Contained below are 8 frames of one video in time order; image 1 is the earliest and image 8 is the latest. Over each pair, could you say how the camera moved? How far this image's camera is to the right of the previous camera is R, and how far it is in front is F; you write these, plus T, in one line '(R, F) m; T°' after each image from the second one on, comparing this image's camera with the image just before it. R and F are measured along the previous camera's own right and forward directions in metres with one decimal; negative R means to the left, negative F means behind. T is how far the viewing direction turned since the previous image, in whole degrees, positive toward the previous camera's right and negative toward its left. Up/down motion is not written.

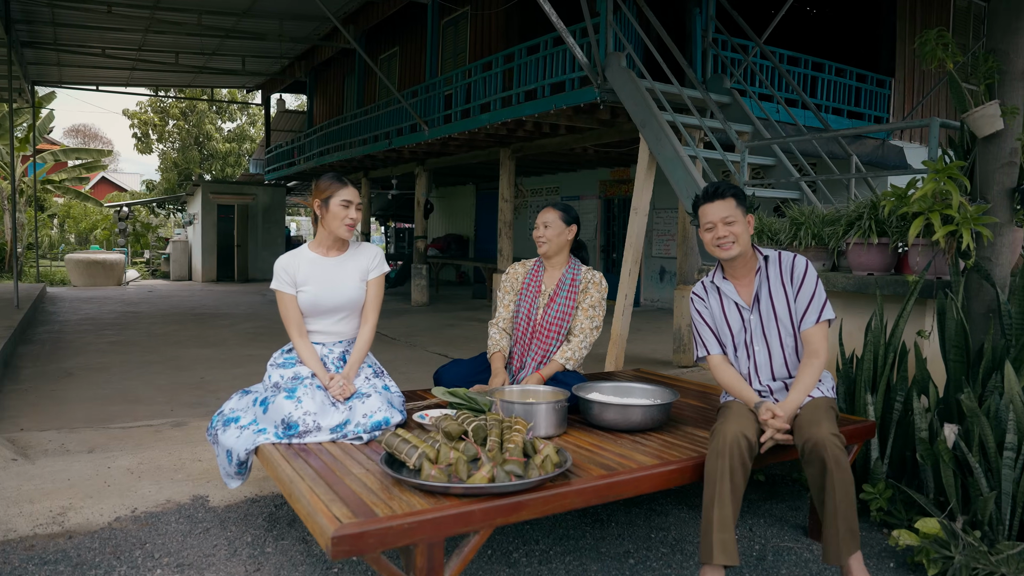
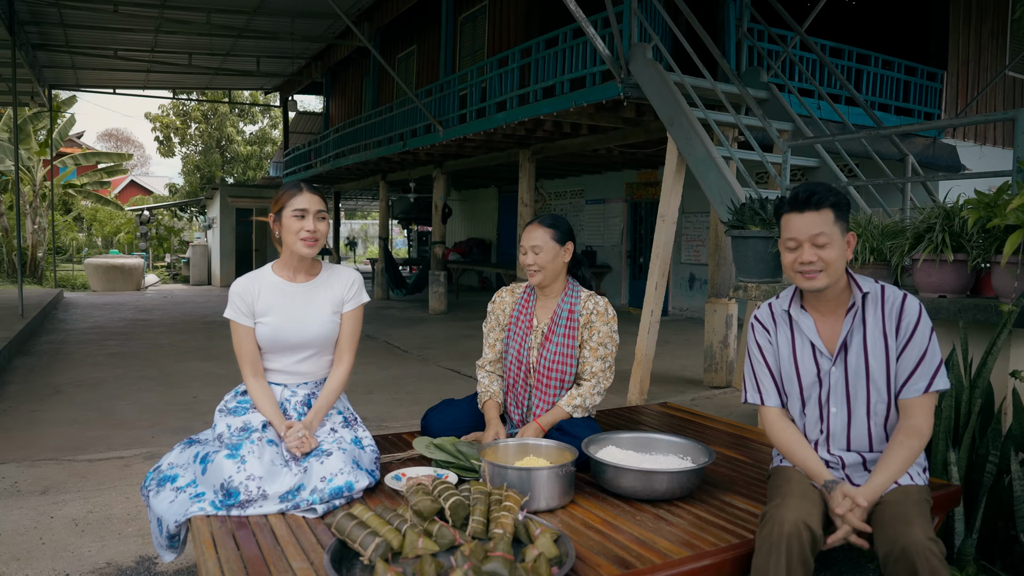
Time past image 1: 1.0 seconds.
(+0.1, +0.5) m; -2°
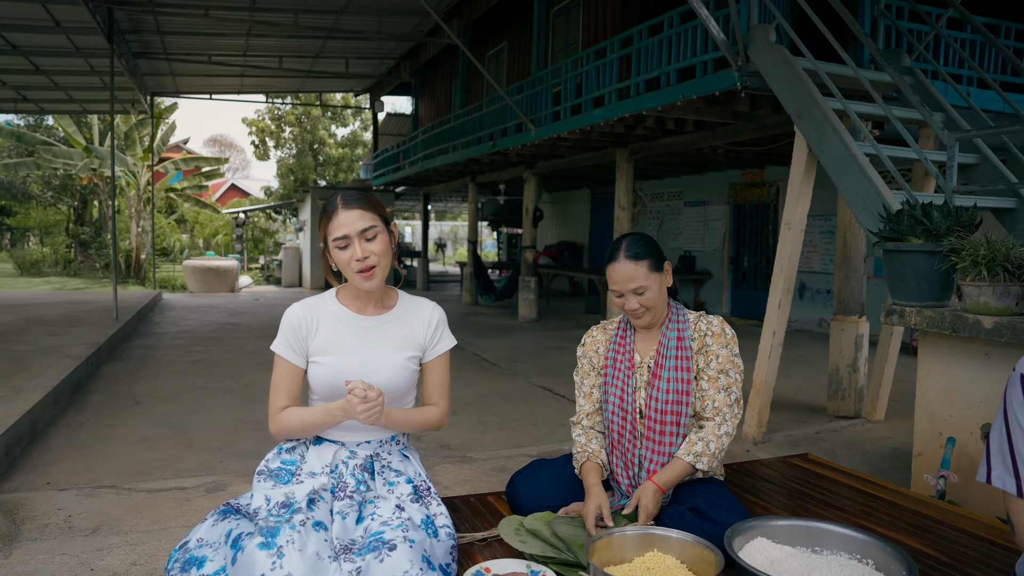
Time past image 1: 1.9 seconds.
(-0.1, +0.6) m; -7°
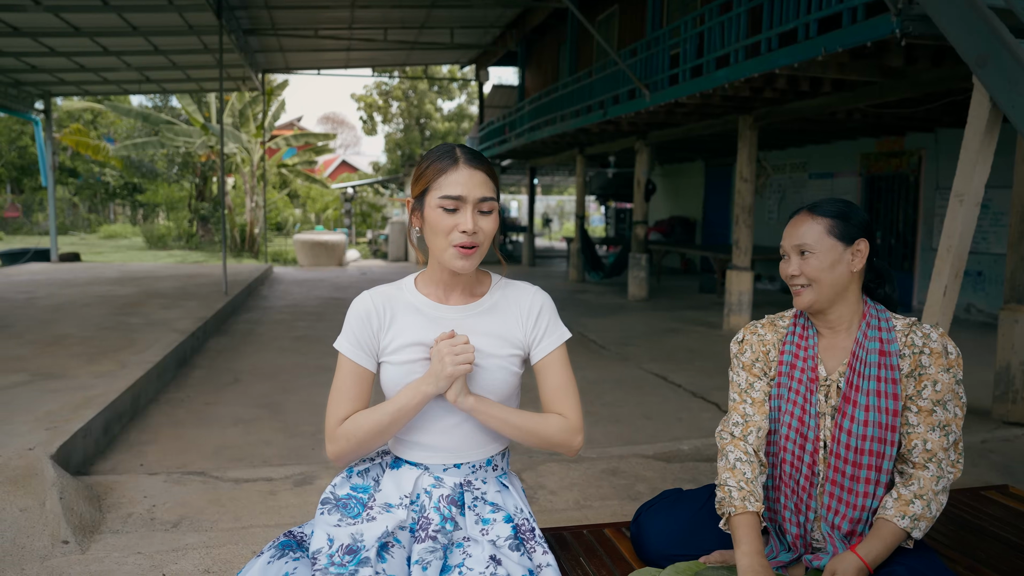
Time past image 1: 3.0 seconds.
(-0.1, +0.4) m; -8°
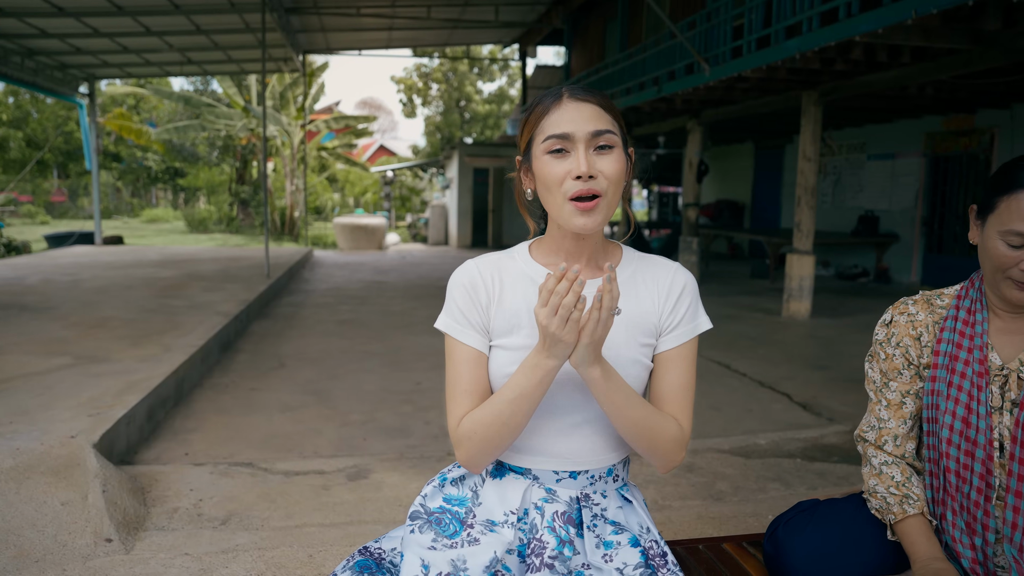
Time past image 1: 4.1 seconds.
(-0.2, +0.3) m; -3°
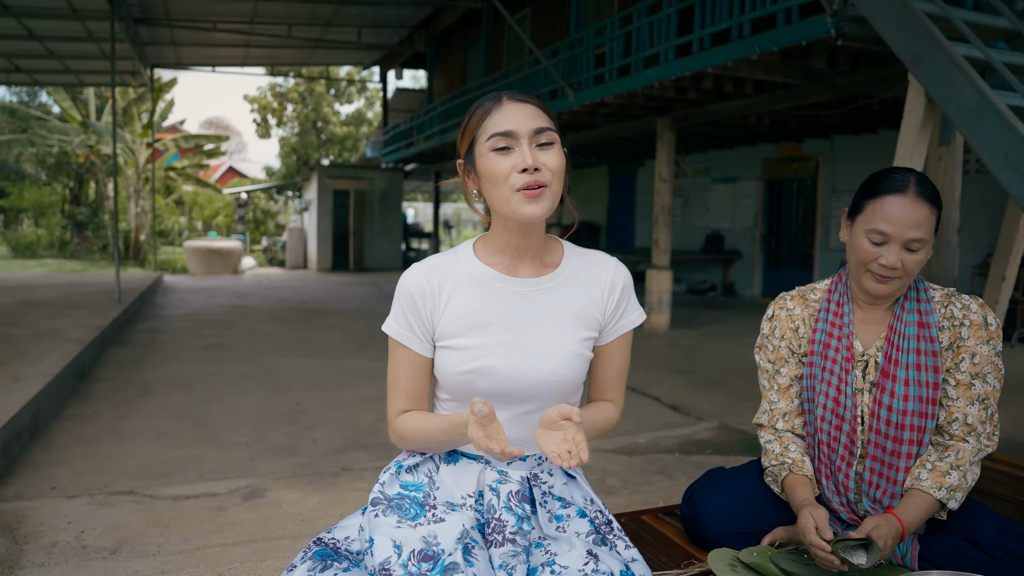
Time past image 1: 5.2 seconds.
(-0.2, -0.1) m; +11°
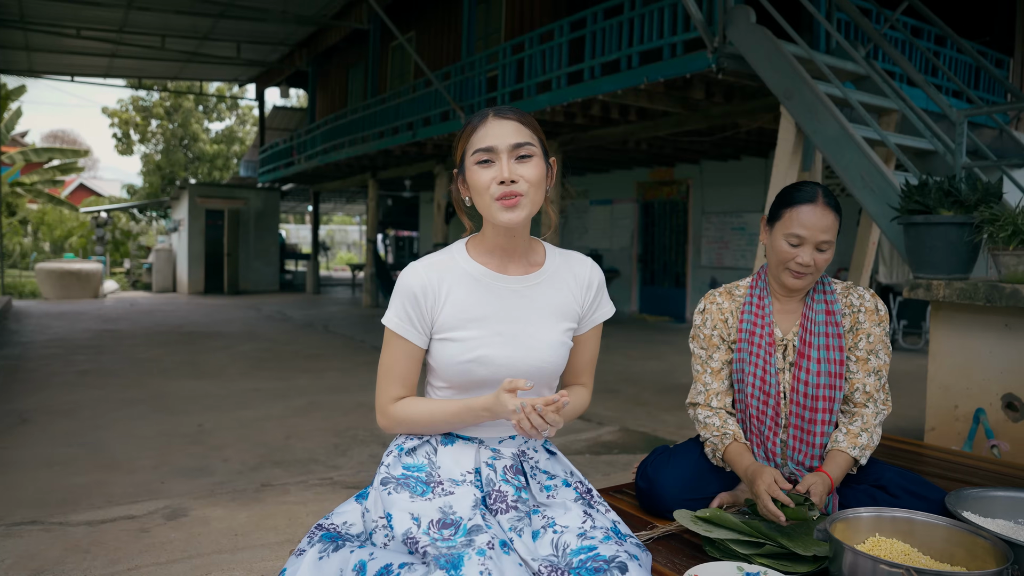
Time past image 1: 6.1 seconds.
(-0.2, -0.1) m; +9°
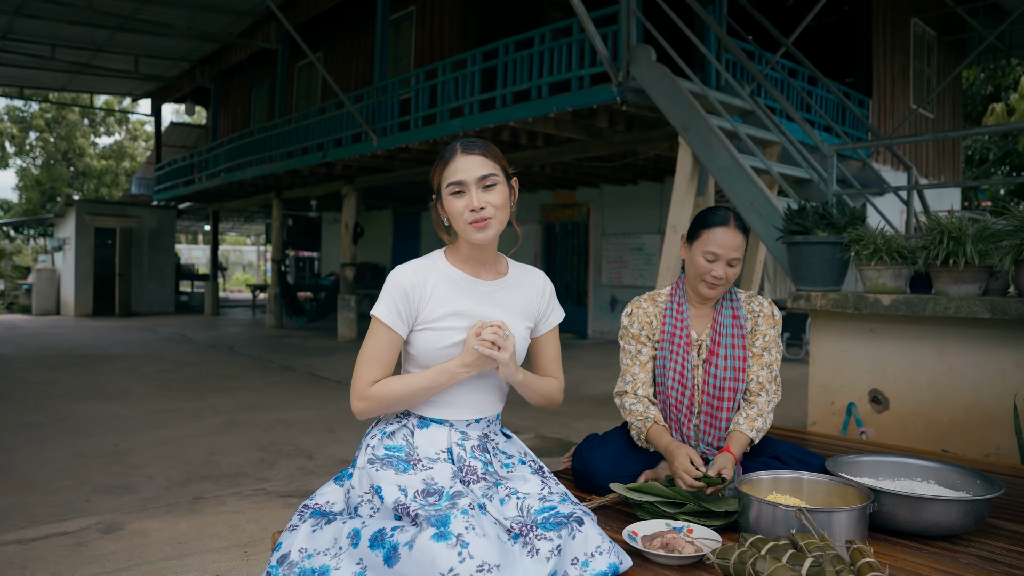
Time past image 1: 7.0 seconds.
(-0.1, -0.2) m; +8°
